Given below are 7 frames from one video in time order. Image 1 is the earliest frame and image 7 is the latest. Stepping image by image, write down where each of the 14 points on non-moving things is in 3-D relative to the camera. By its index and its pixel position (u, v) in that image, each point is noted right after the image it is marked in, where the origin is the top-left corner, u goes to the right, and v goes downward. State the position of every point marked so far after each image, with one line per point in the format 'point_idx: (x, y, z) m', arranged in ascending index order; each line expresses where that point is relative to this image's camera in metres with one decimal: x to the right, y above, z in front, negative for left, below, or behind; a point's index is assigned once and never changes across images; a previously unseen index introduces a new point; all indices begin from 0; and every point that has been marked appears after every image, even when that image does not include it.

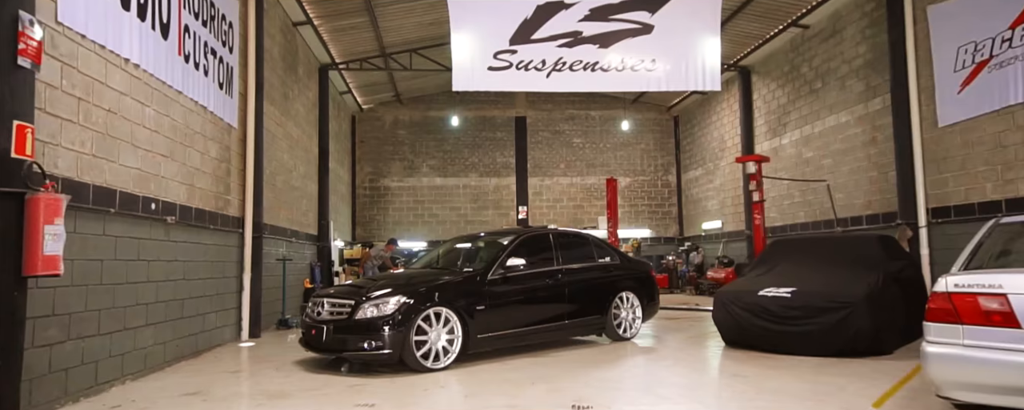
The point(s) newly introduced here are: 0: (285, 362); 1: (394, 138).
0: (-2.3, -1.6, +6.1) m
1: (-3.3, +1.9, +16.9) m
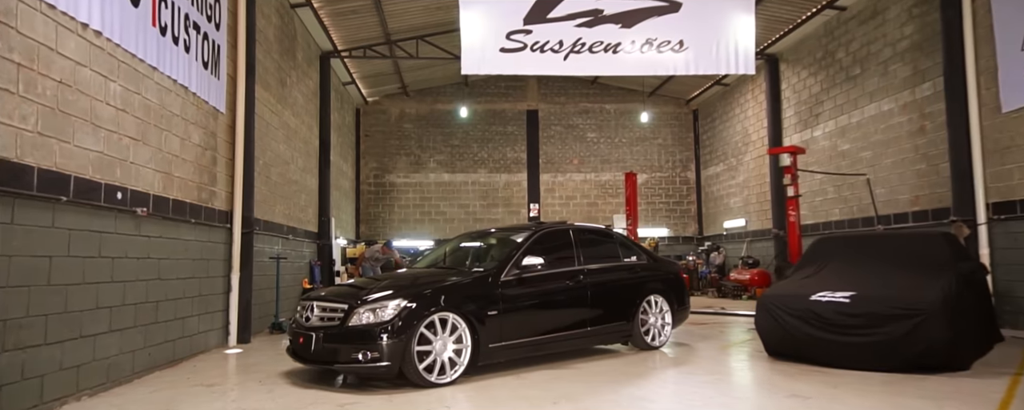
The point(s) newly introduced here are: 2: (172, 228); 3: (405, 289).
0: (-2.1, -1.5, +5.4) m
1: (-3.0, +1.9, +16.3) m
2: (-3.2, -0.2, +5.8) m
3: (-0.9, -0.7, +4.8) m
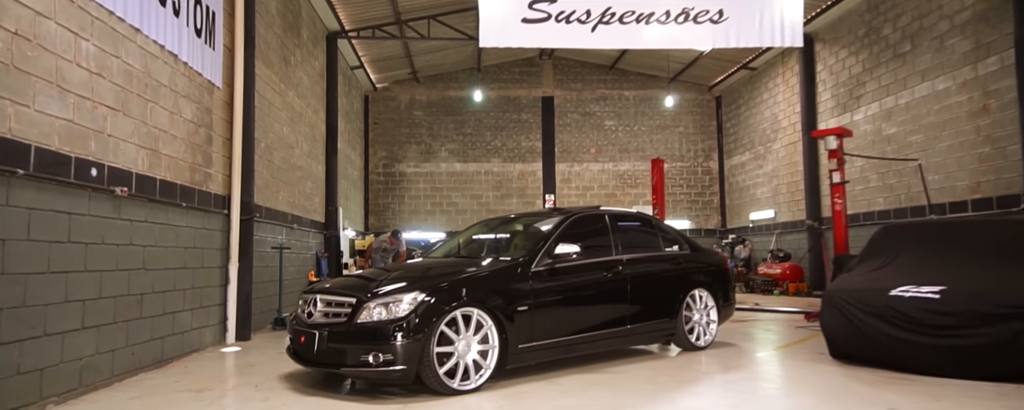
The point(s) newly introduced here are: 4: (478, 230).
0: (-1.9, -1.4, +4.7) m
1: (-2.6, +2.2, +15.6) m
2: (-3.0, -0.1, +5.2) m
3: (-0.6, -0.5, +4.1) m
4: (-0.4, -0.3, +5.6) m
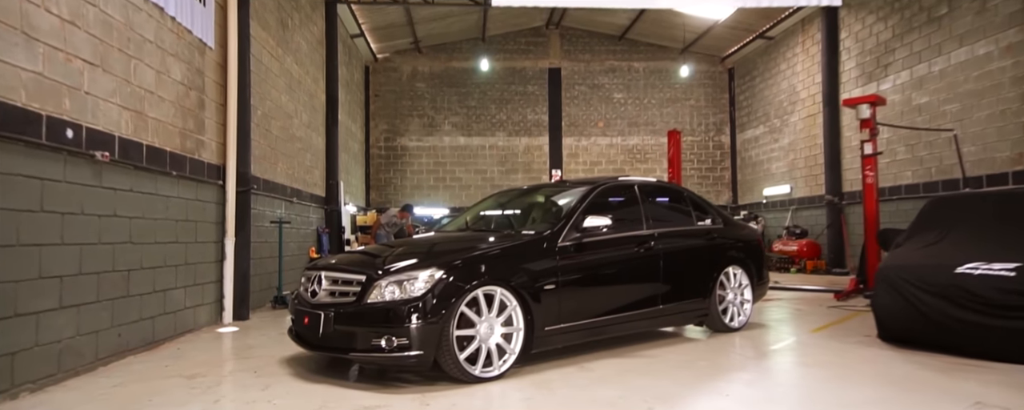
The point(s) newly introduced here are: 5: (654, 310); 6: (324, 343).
0: (-1.7, -1.1, +4.3) m
1: (-2.5, +2.8, +15.1) m
2: (-2.8, +0.2, +4.7) m
3: (-0.5, -0.3, +3.7) m
4: (-0.2, 0.0, +5.2) m
5: (+1.1, -0.8, +4.6) m
6: (-1.1, -0.8, +3.6) m
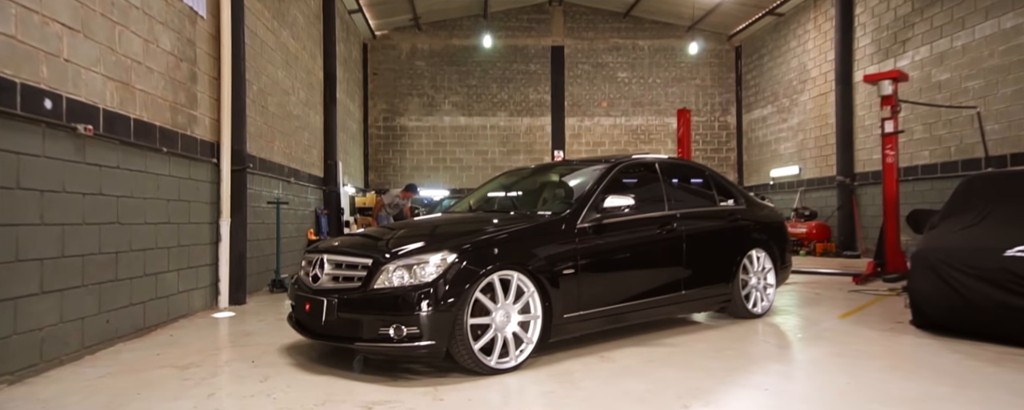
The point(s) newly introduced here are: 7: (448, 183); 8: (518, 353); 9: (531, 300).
0: (-1.6, -1.0, +4.1) m
1: (-2.4, +3.3, +14.7) m
2: (-2.7, +0.3, +4.4) m
3: (-0.4, -0.2, +3.4) m
4: (-0.1, +0.2, +4.9) m
5: (+1.2, -0.6, +4.3) m
6: (-1.0, -0.7, +3.4) m
7: (-1.5, +0.5, +14.6) m
8: (0.0, -0.8, +3.5) m
9: (+0.1, -0.6, +3.5) m
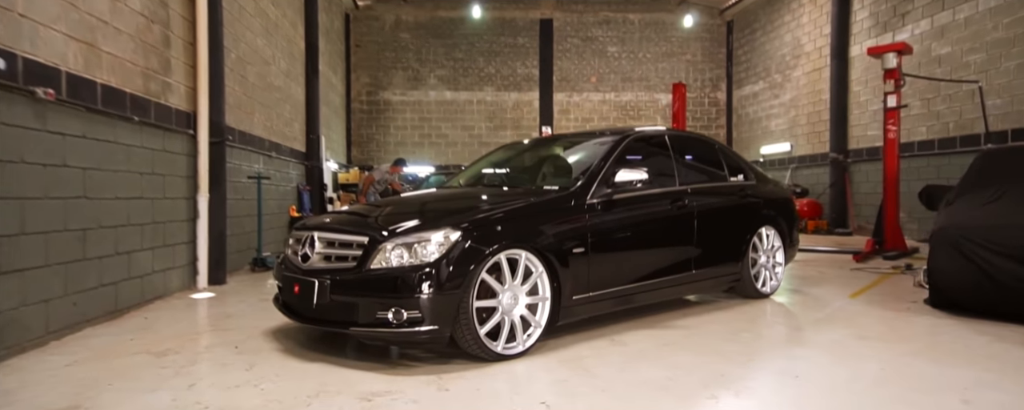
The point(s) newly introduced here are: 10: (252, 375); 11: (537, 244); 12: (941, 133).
0: (-1.6, -0.8, +3.8) m
1: (-2.7, +3.8, +14.2) m
2: (-2.7, +0.5, +4.0) m
3: (-0.3, -0.1, +3.1) m
4: (-0.1, +0.3, +4.6) m
5: (+1.2, -0.5, +4.1) m
6: (-1.0, -0.6, +3.1) m
7: (-1.8, +1.1, +14.3) m
8: (+0.1, -0.7, +3.2) m
9: (+0.1, -0.4, +3.3) m
10: (-1.3, -0.8, +3.0) m
11: (+0.1, -0.2, +3.2) m
12: (+5.9, +1.0, +8.3) m
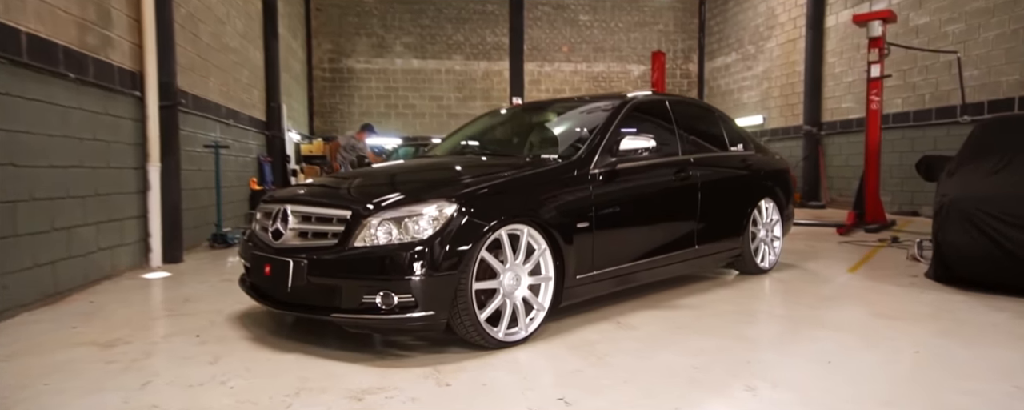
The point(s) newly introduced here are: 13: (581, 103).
0: (-1.7, -0.6, +3.4) m
1: (-3.4, +4.4, +13.5) m
2: (-2.8, +0.7, +3.5) m
3: (-0.3, +0.1, +2.8) m
4: (-0.2, +0.5, +4.2) m
5: (+1.1, -0.3, +3.9) m
6: (-1.0, -0.4, +2.7) m
7: (-2.5, +1.7, +13.7) m
8: (+0.1, -0.6, +2.9) m
9: (+0.1, -0.3, +3.0) m
10: (-1.3, -0.7, +2.6) m
11: (+0.1, -0.1, +2.9) m
12: (+5.5, +1.3, +8.3) m
13: (+0.5, +0.7, +4.1) m
